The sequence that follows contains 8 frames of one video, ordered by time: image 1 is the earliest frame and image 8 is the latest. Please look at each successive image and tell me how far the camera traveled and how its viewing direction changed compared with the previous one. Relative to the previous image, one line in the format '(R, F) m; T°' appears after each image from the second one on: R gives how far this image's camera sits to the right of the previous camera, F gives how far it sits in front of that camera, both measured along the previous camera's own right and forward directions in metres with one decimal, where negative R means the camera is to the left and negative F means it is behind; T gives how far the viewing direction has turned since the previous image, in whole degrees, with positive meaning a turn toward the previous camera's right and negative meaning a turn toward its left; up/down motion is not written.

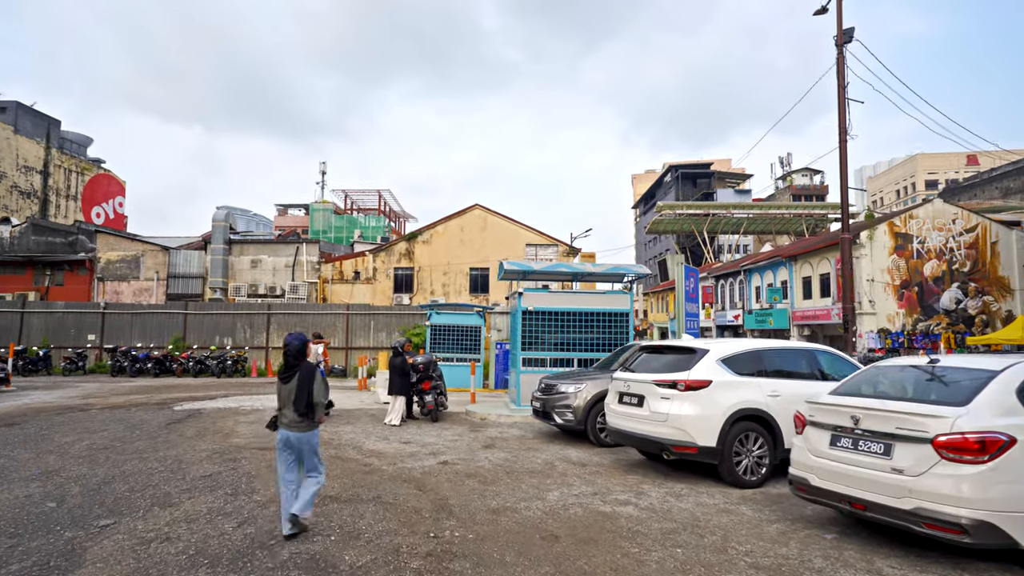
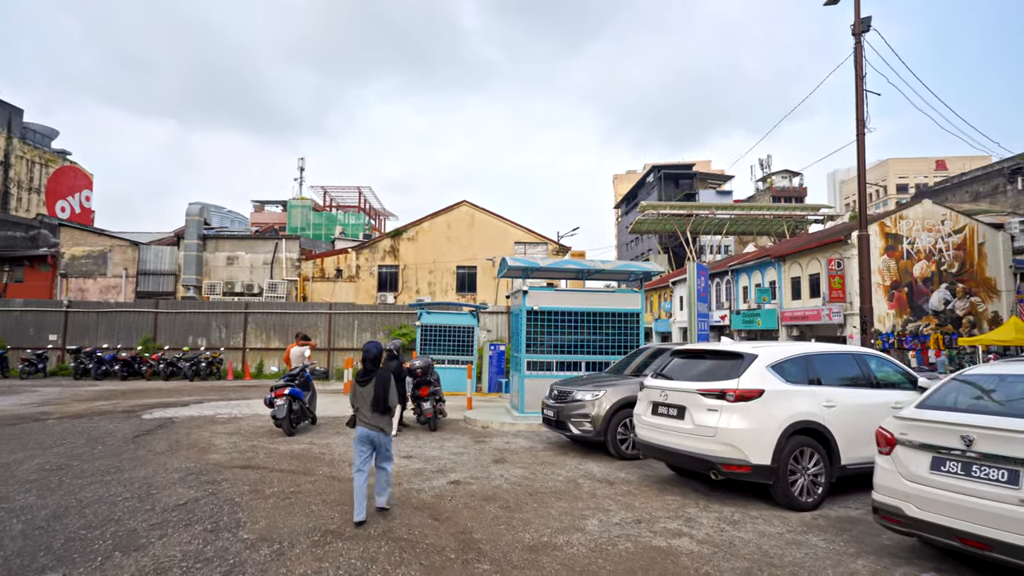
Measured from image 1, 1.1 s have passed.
(-0.5, +0.8) m; +2°
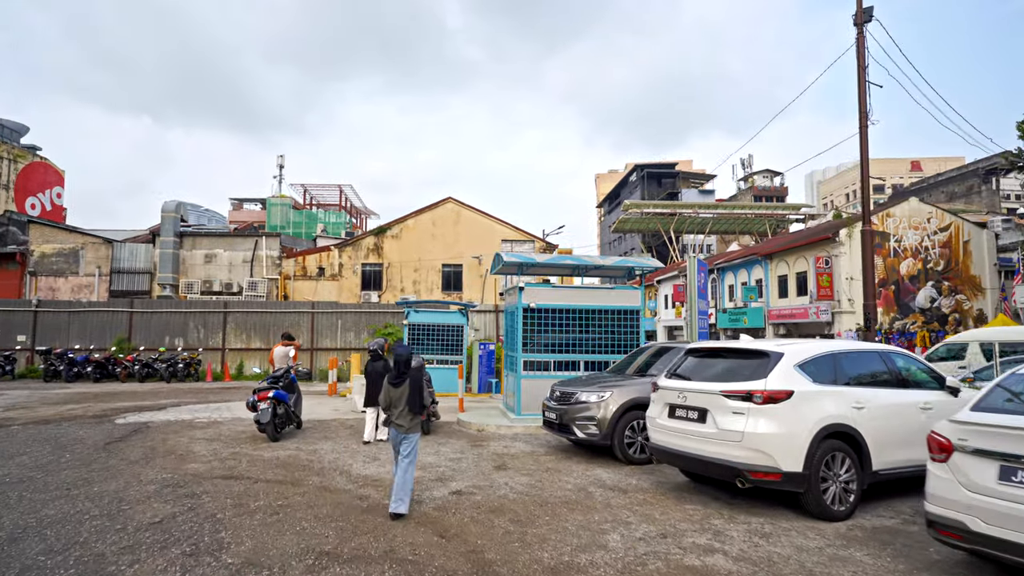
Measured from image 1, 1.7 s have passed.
(-0.3, +0.5) m; +2°
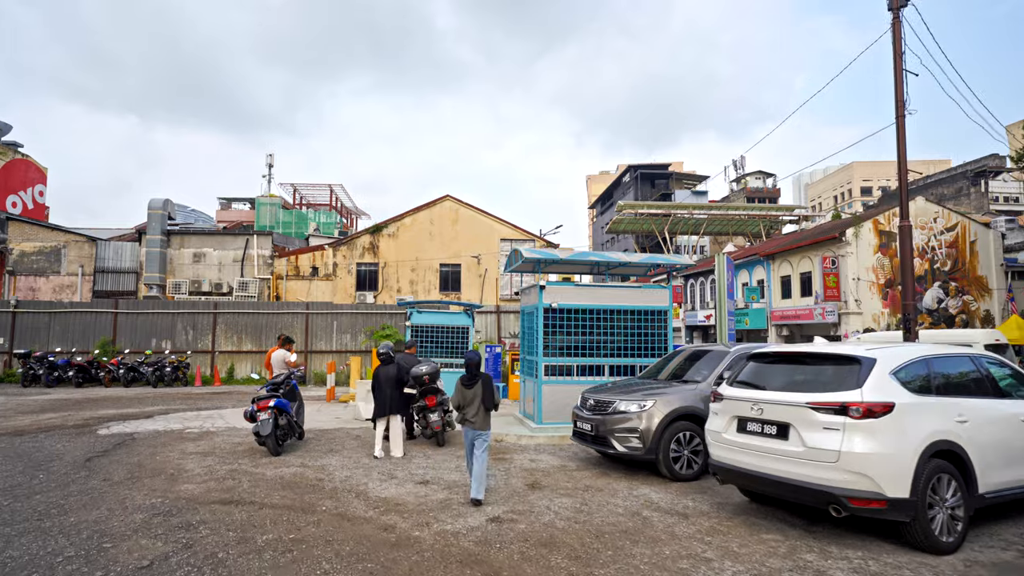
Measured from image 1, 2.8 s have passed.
(-0.5, +0.8) m; +1°
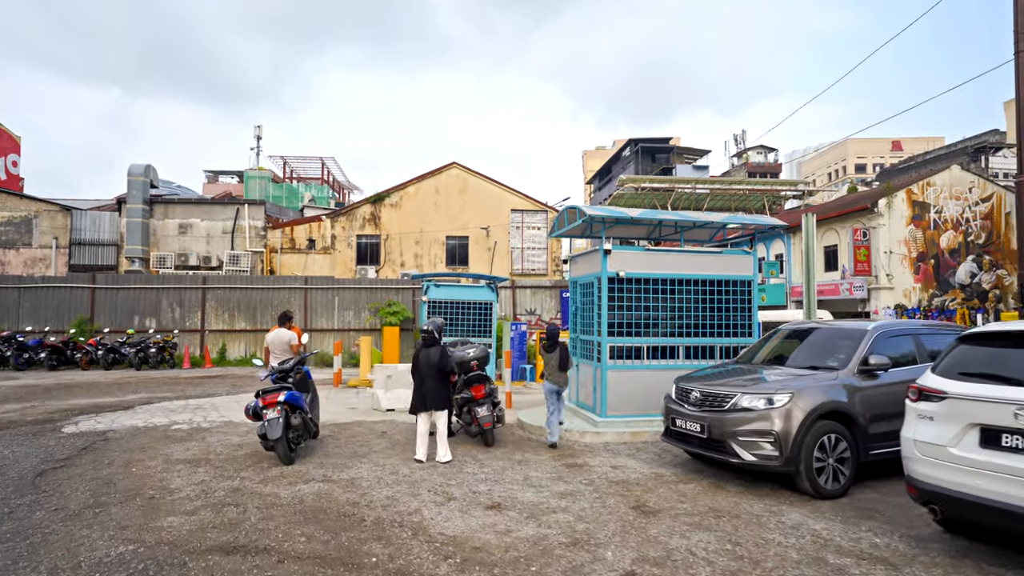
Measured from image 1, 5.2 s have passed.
(-0.9, +1.7) m; +1°
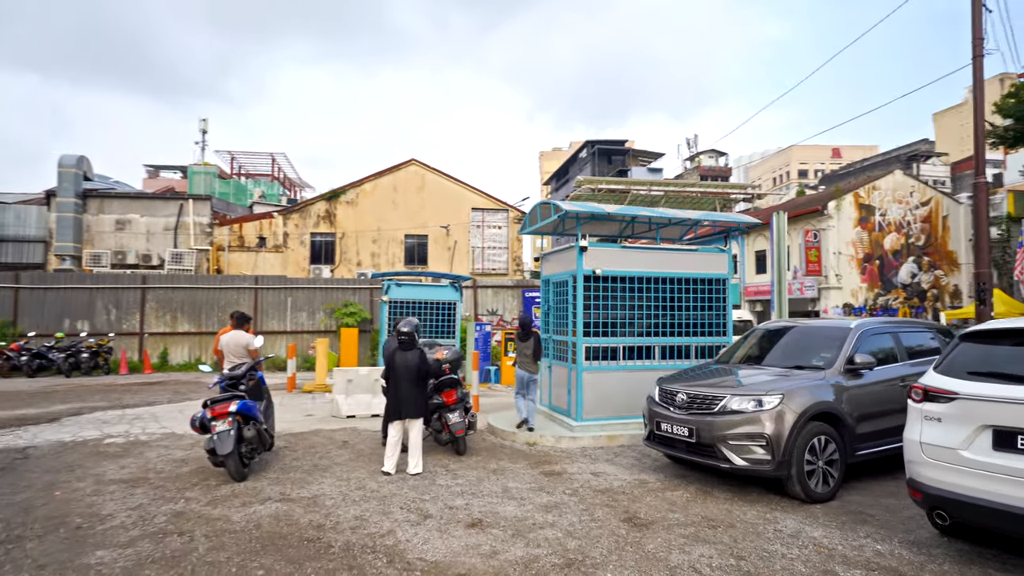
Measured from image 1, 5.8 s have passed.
(-0.2, +0.4) m; +4°
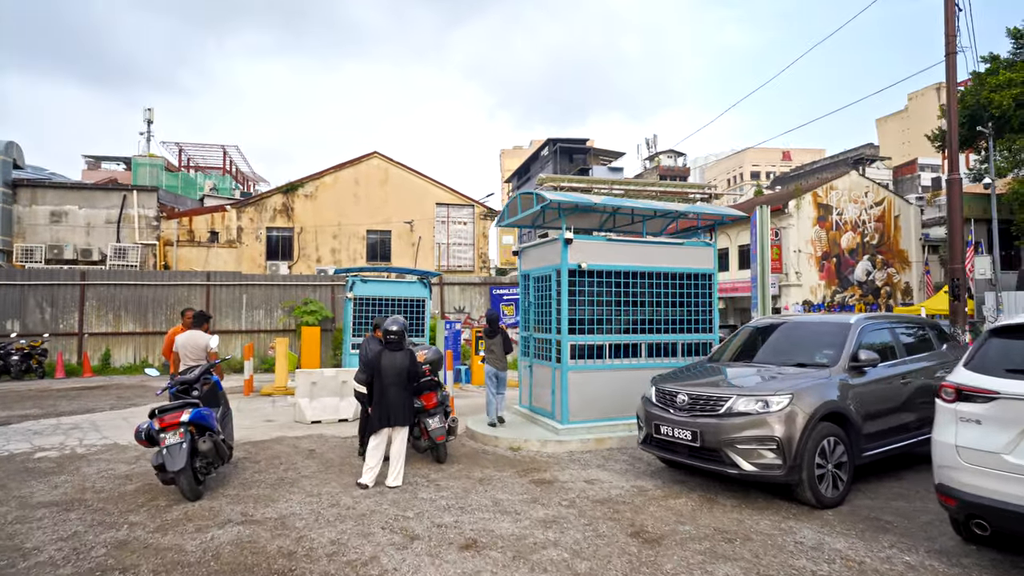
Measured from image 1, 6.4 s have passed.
(-0.3, +0.5) m; +4°
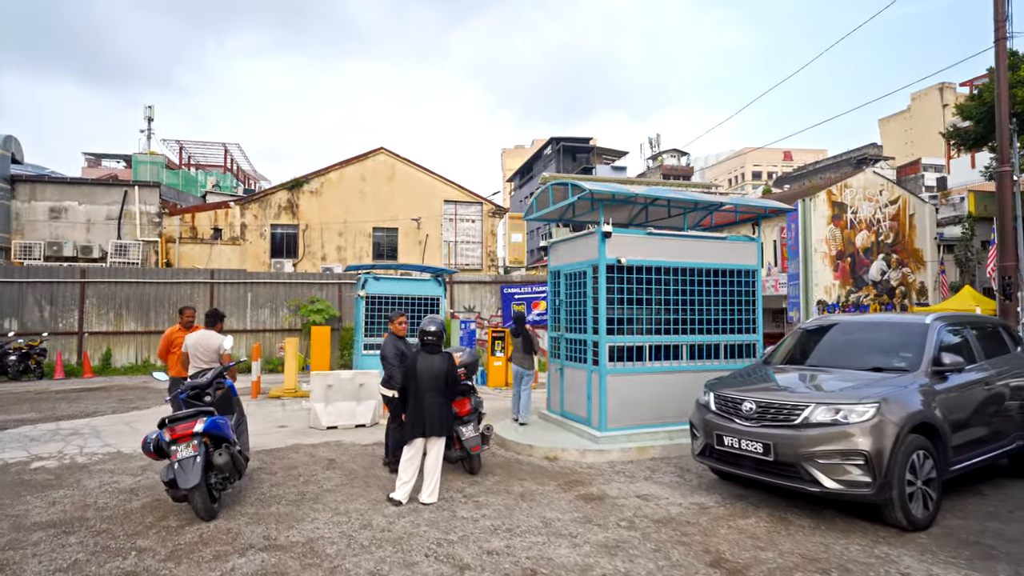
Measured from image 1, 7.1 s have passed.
(-0.4, +0.5) m; 0°
